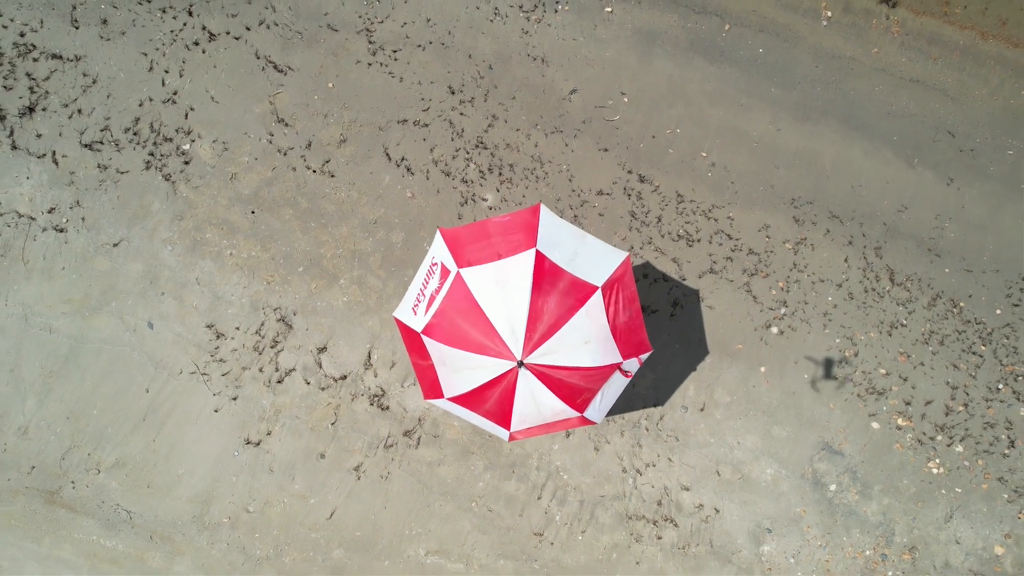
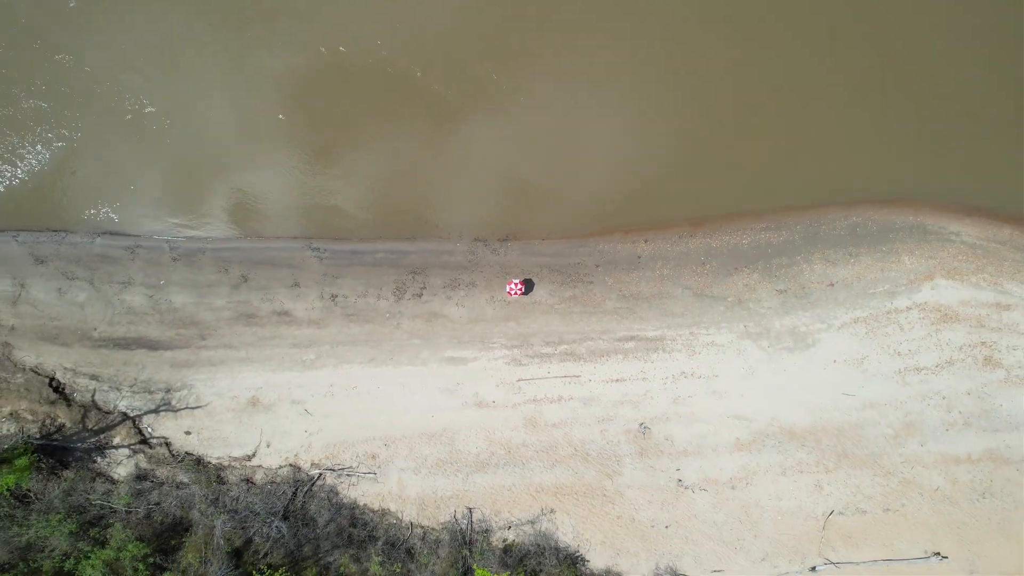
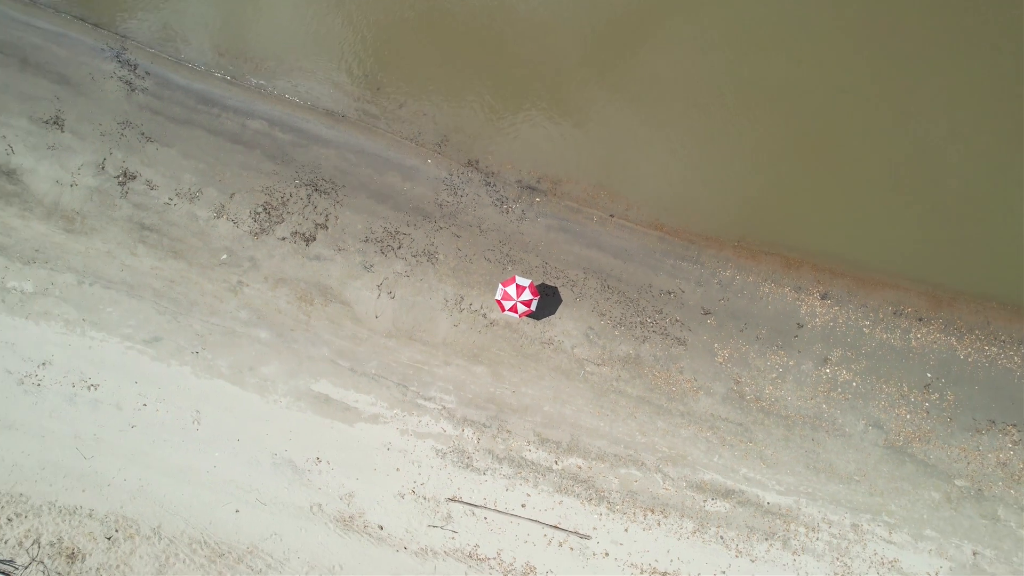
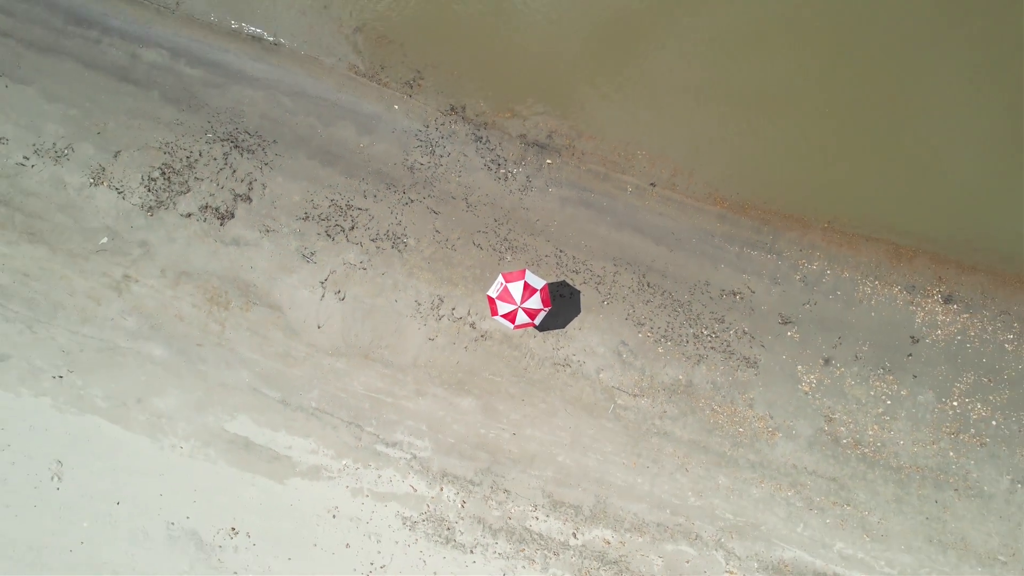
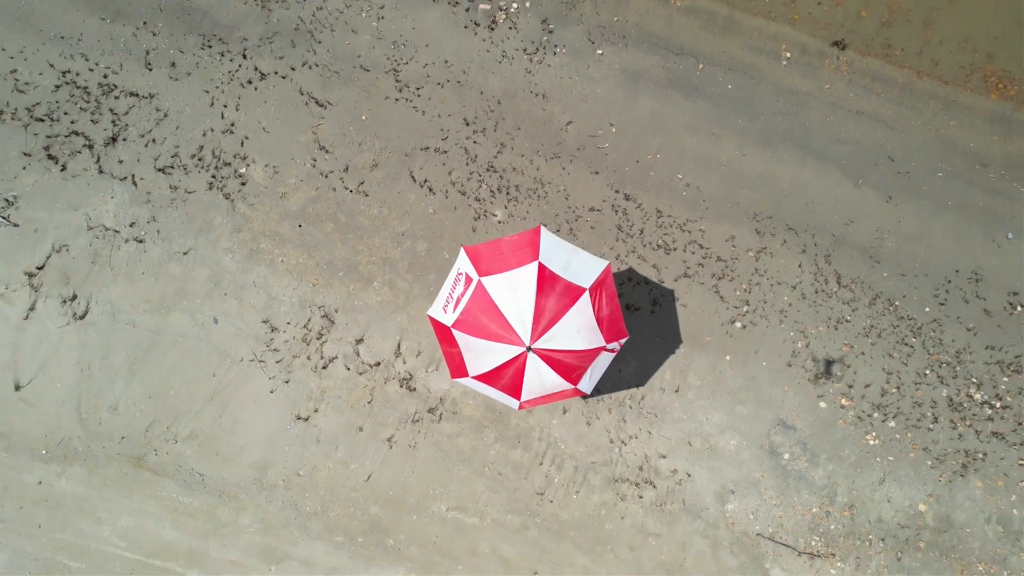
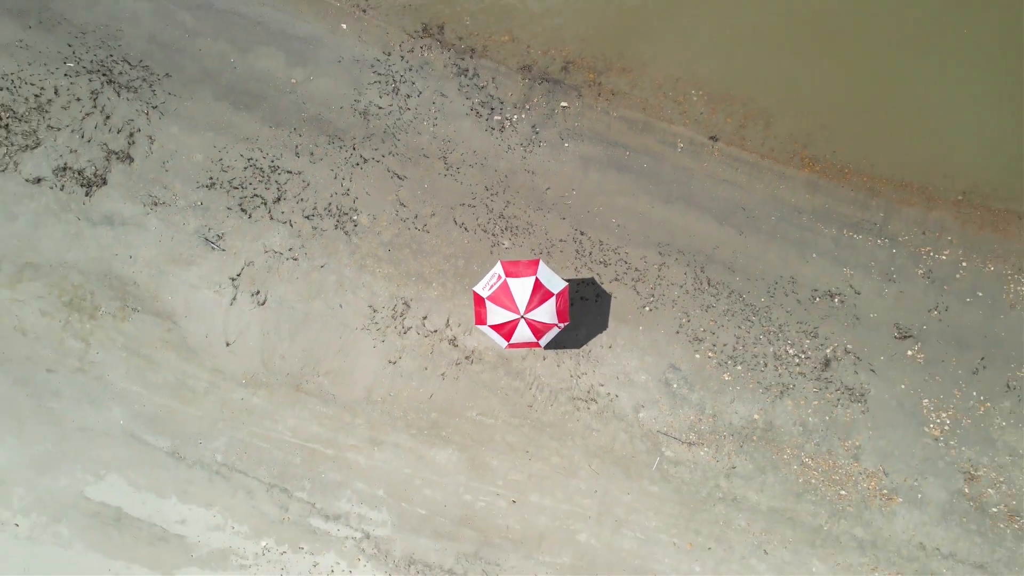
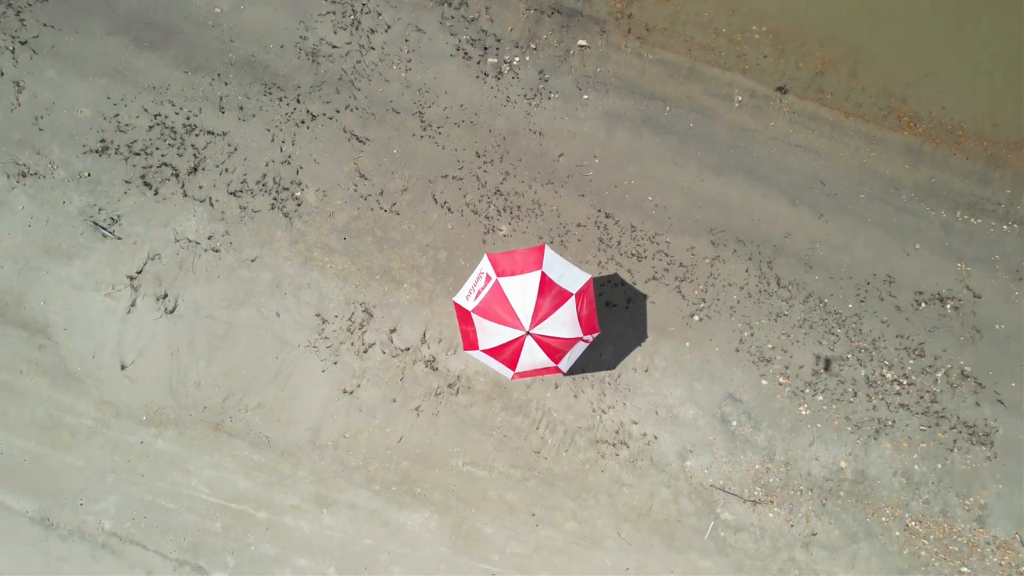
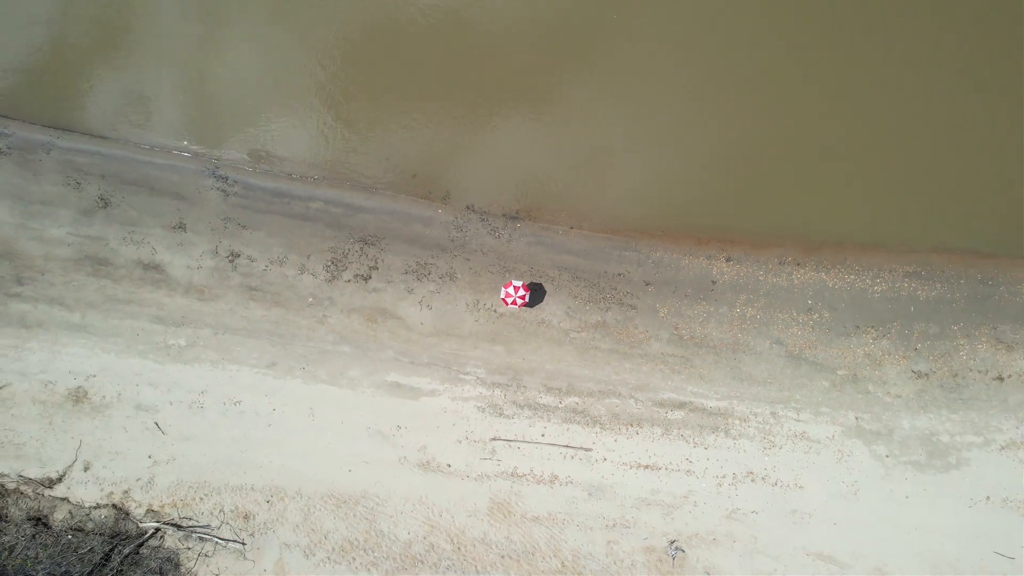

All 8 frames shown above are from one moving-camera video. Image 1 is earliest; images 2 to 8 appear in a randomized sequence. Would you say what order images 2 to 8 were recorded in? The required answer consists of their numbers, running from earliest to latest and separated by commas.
5, 7, 6, 4, 3, 8, 2
